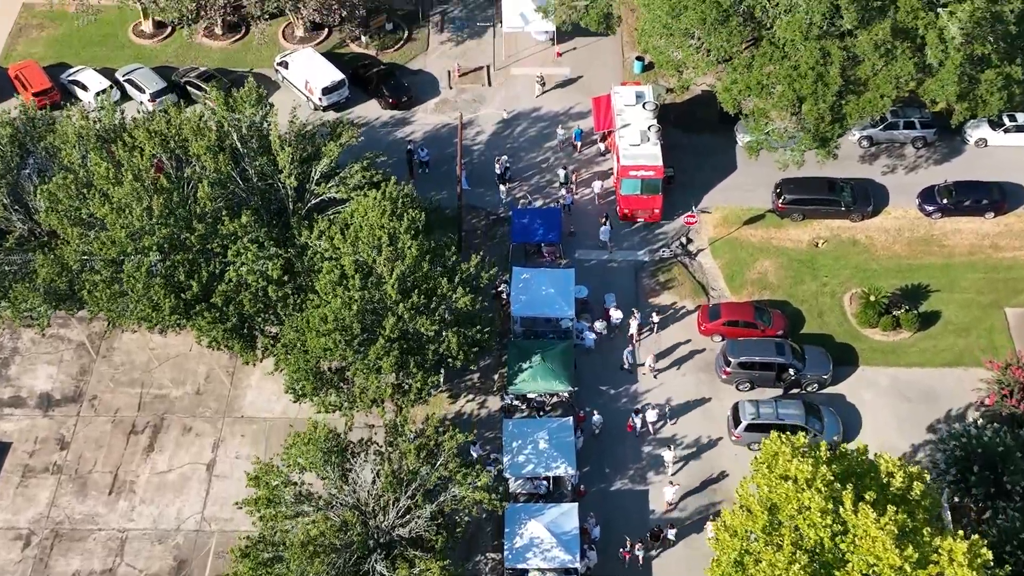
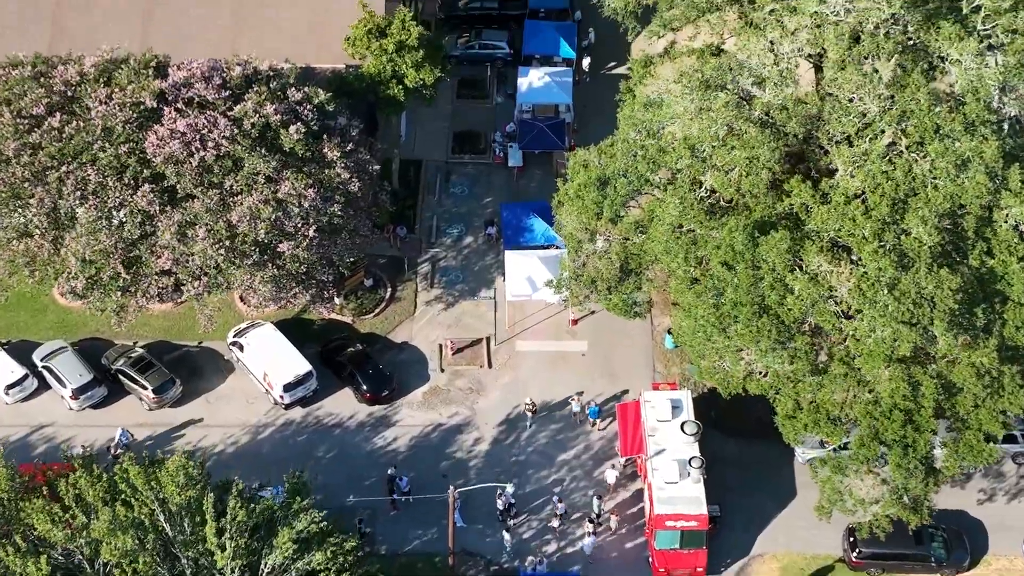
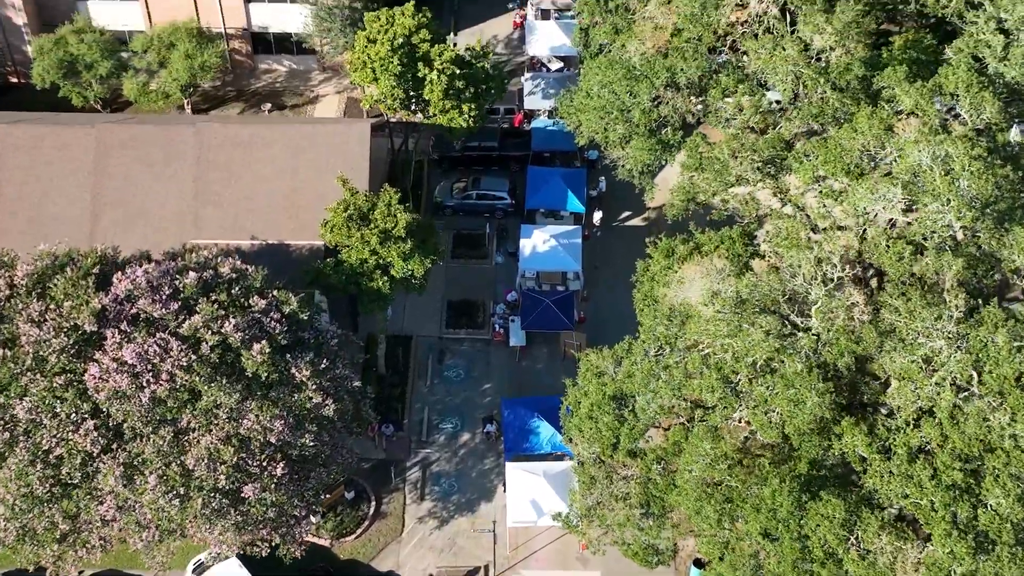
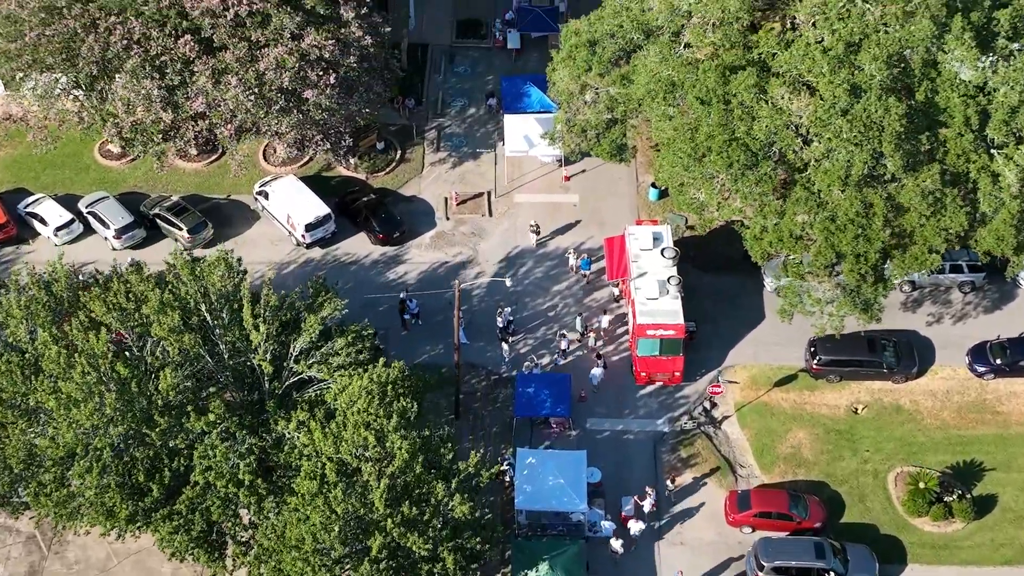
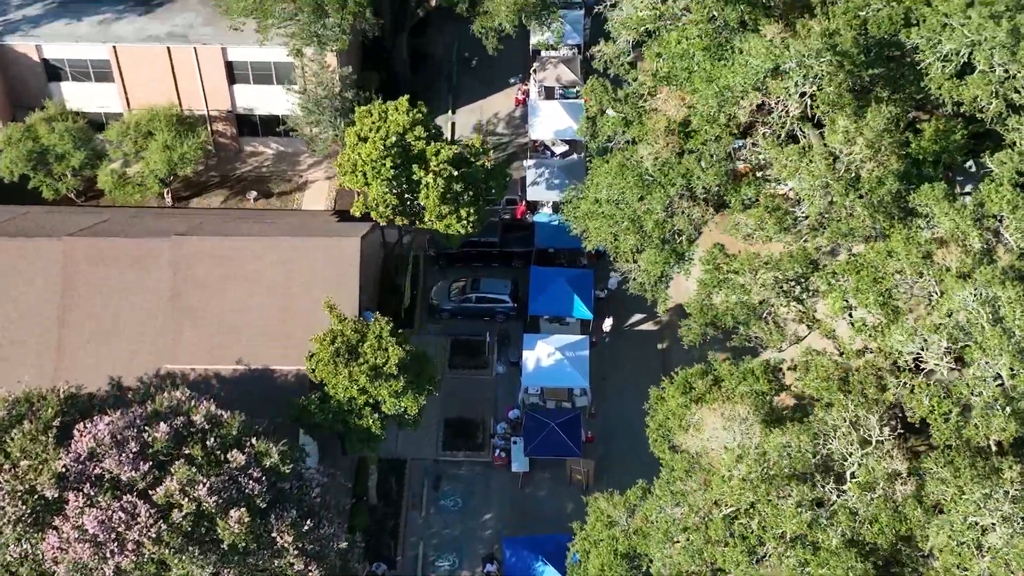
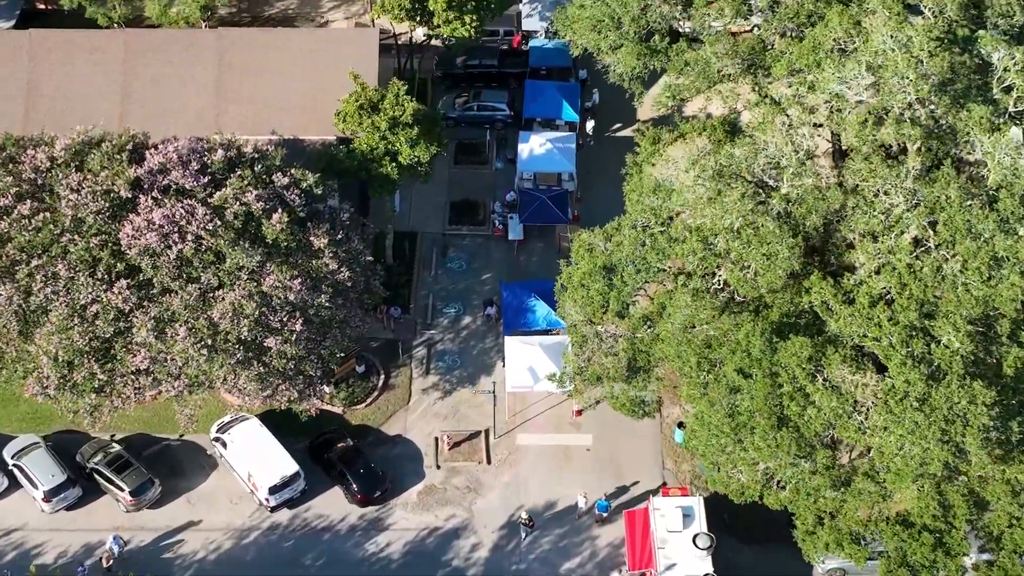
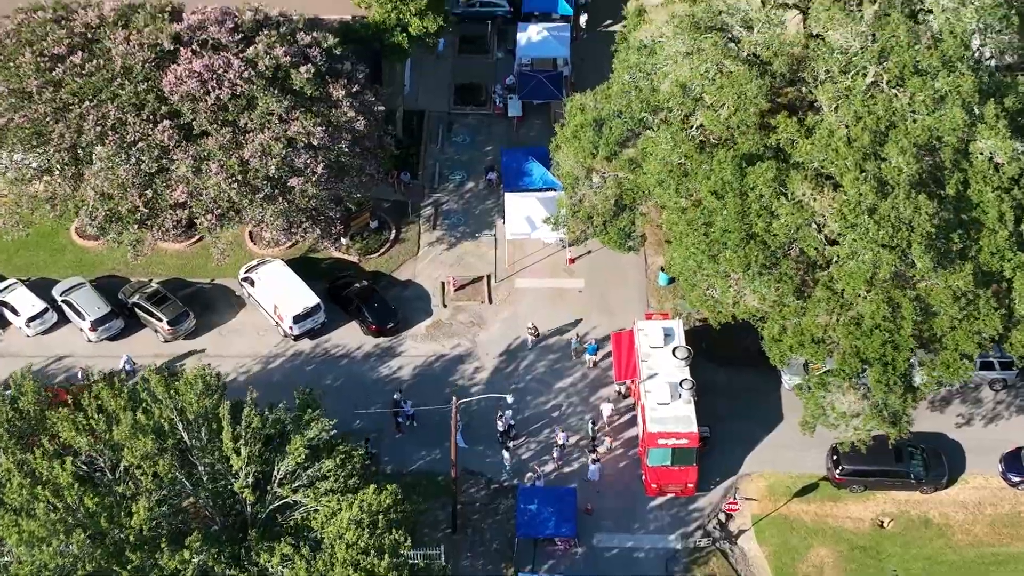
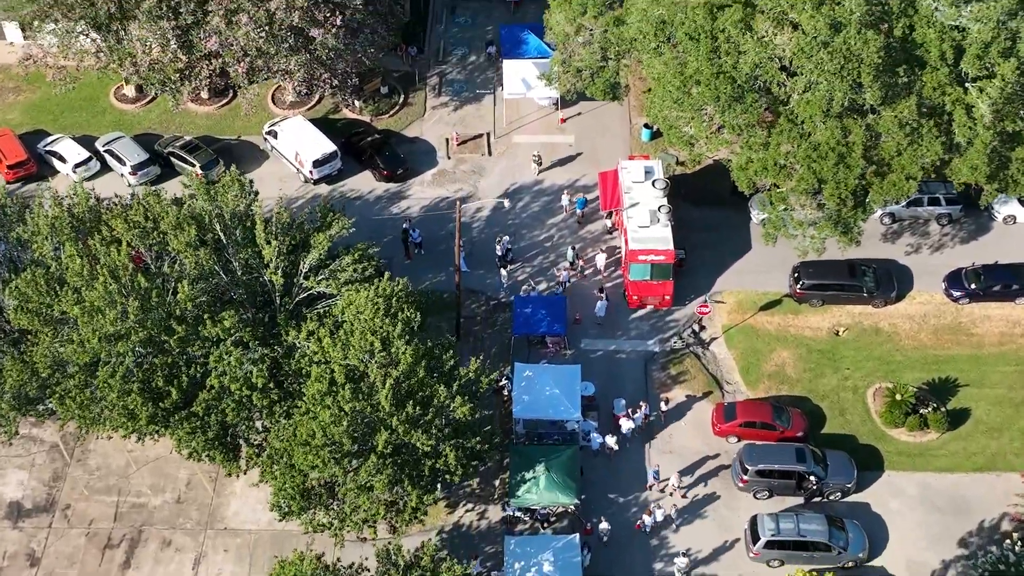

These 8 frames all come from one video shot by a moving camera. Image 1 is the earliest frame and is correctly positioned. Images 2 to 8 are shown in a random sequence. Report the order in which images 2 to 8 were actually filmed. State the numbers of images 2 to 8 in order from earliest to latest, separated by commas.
8, 4, 7, 2, 6, 3, 5
